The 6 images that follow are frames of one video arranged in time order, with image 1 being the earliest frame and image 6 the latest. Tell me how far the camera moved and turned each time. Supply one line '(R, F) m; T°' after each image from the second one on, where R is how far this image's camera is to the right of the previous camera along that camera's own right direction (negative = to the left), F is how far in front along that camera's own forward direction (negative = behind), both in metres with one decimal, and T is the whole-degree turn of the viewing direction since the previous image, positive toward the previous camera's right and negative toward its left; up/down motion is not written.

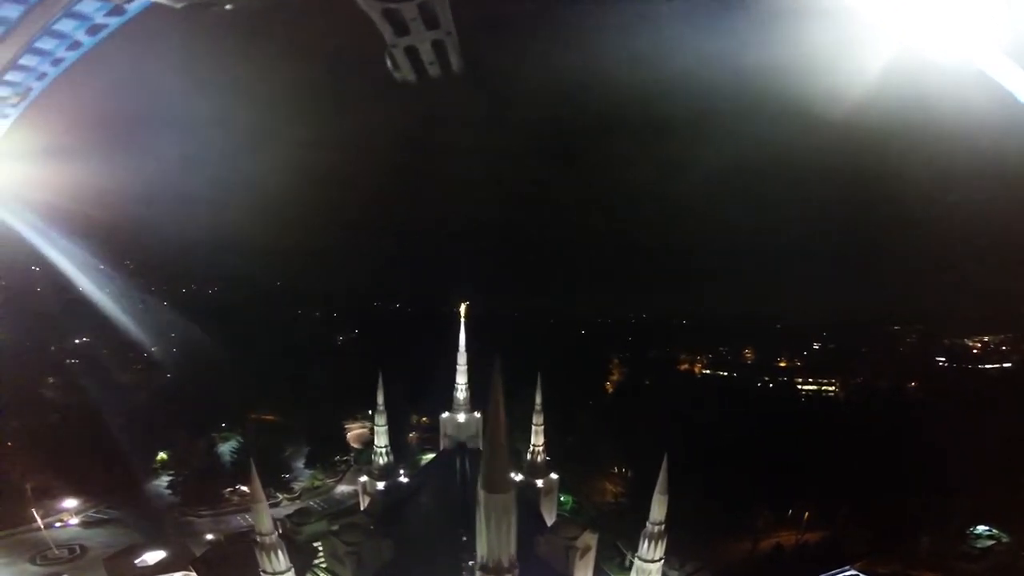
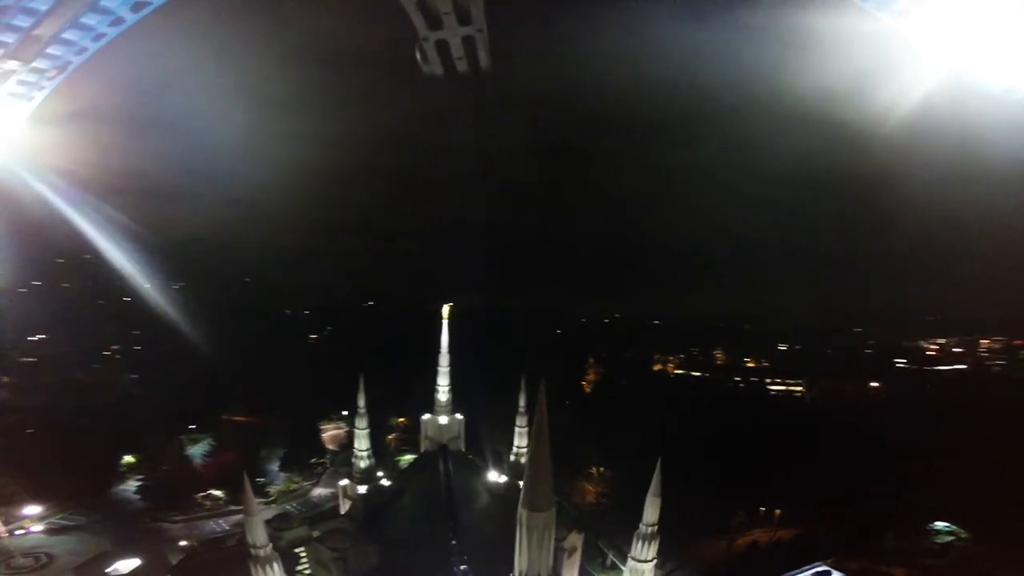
(-0.4, 0.0) m; +3°
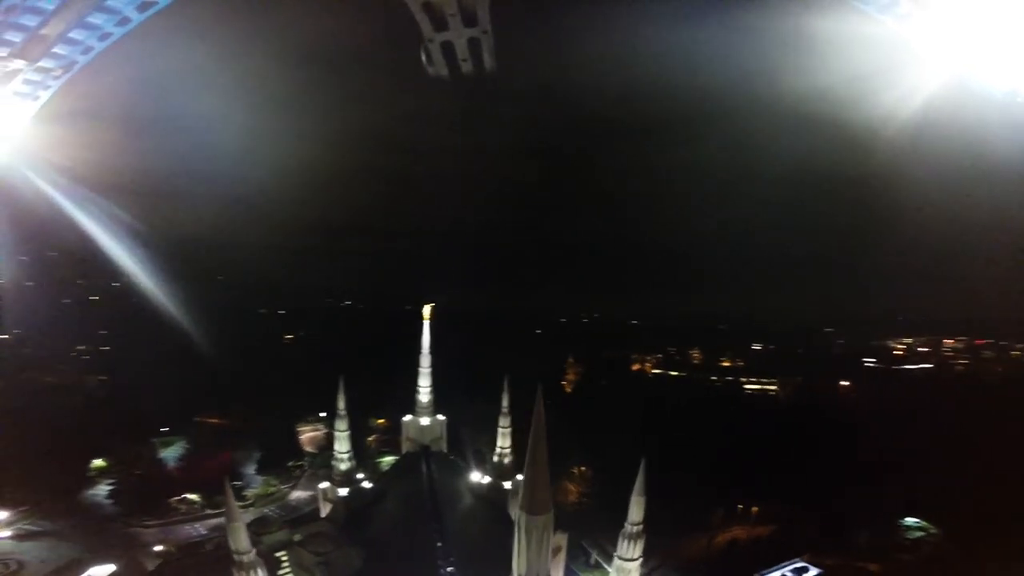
(-0.2, 0.0) m; +2°
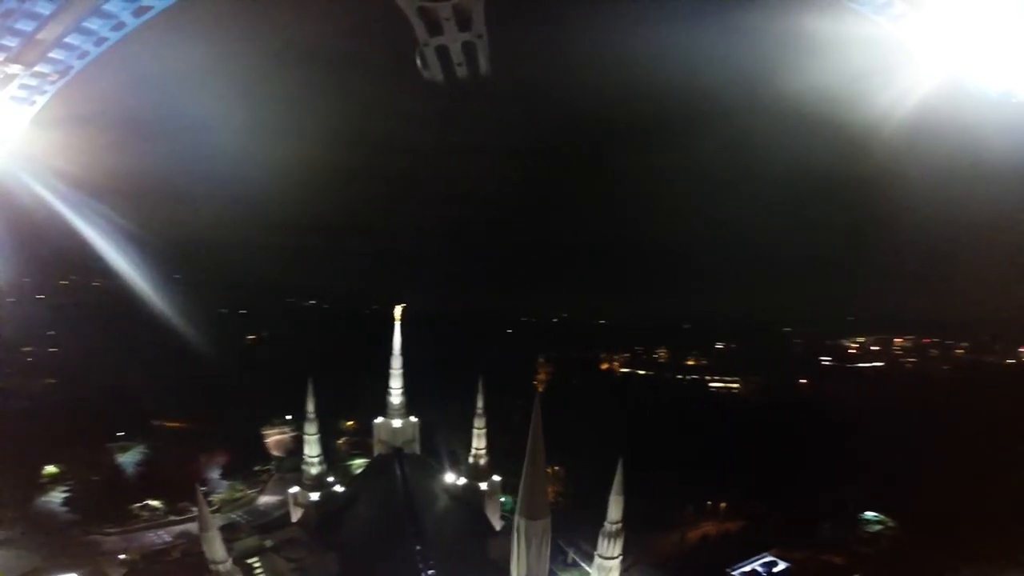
(-0.3, 0.0) m; +4°
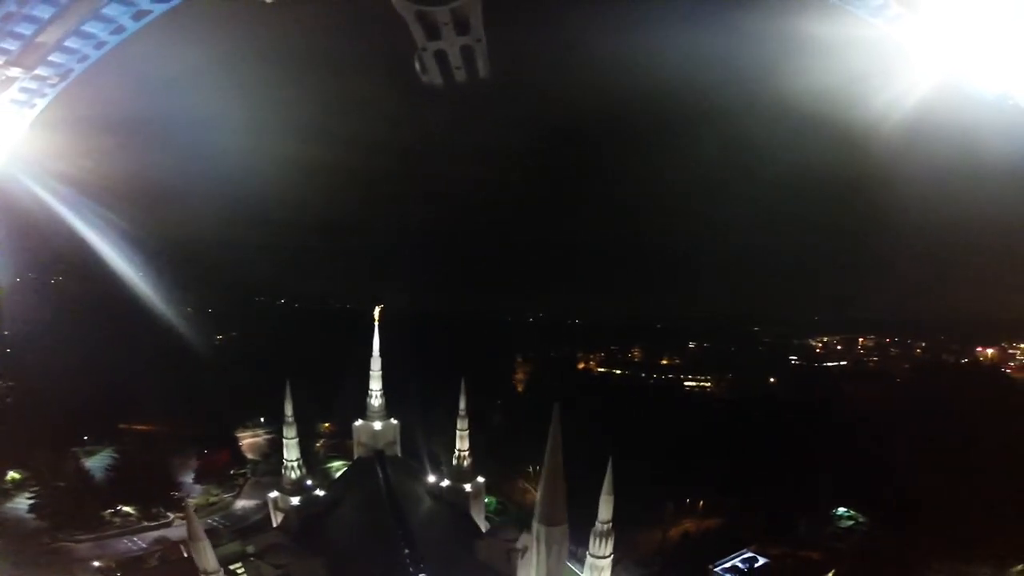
(-0.3, -0.1) m; +3°
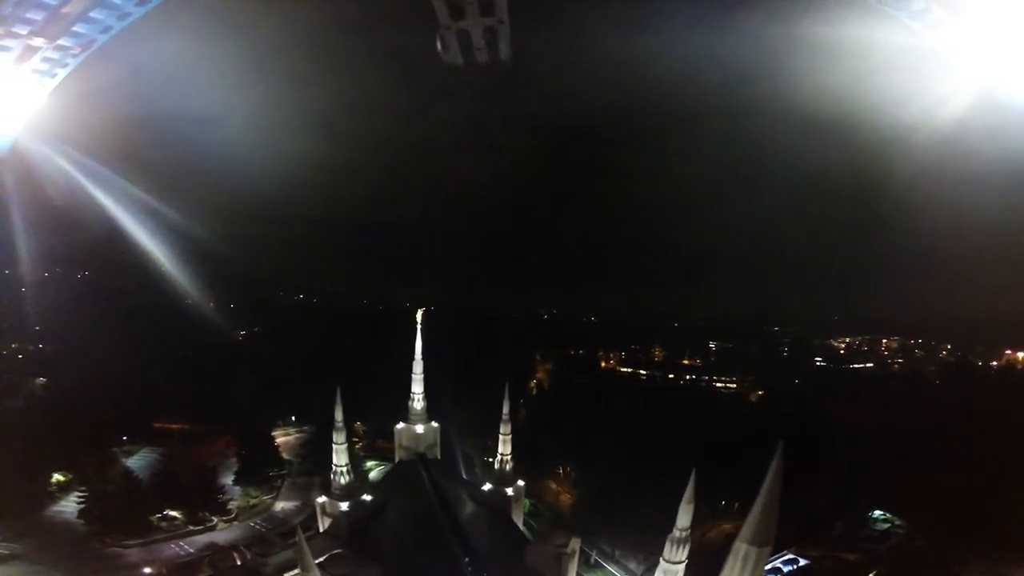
(-1.0, 0.0) m; 0°
